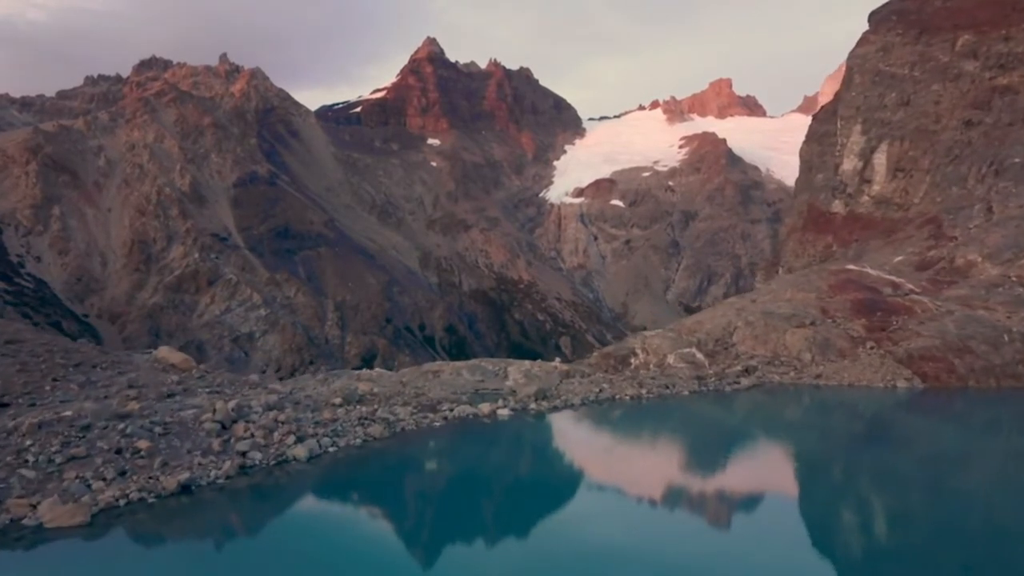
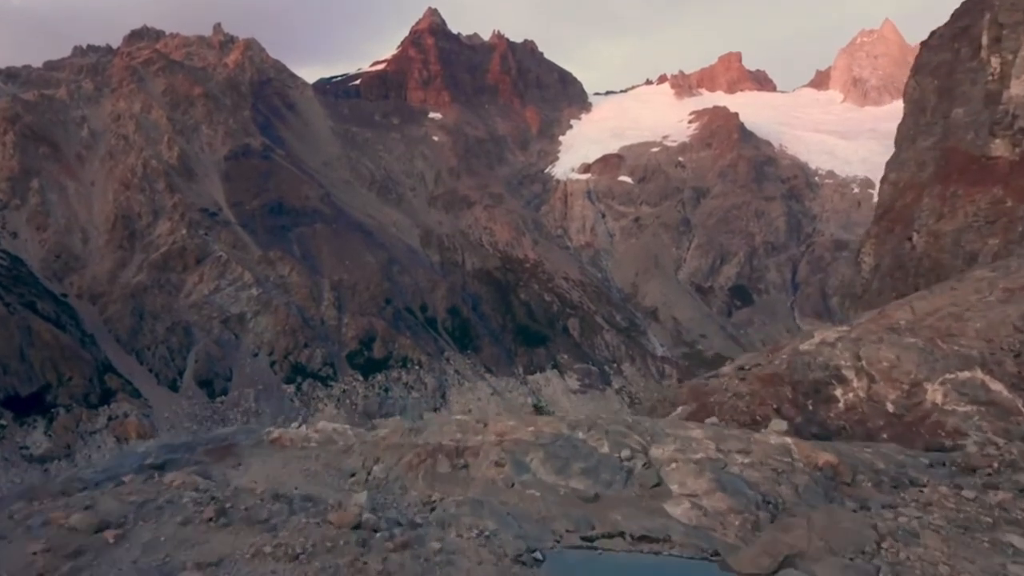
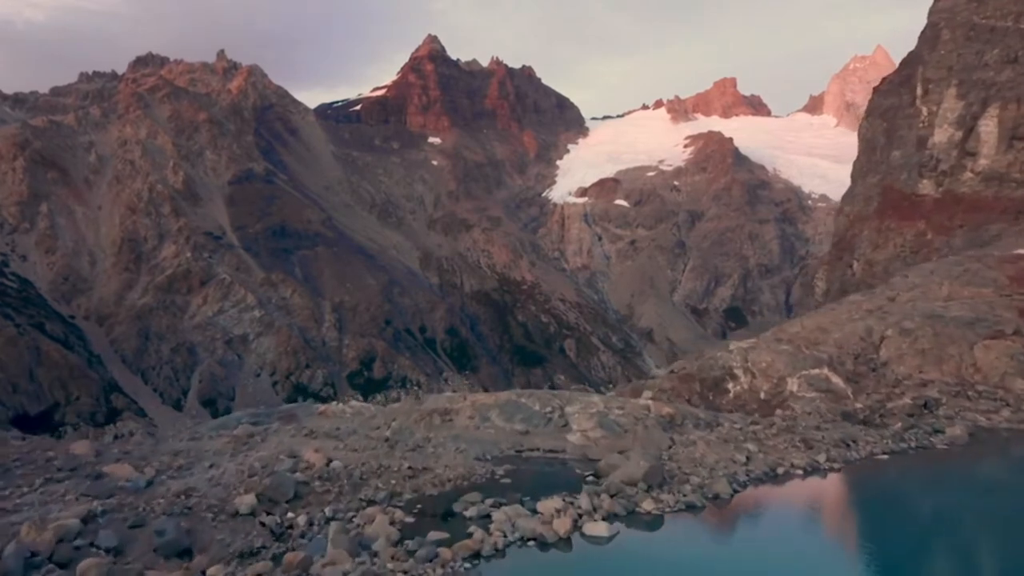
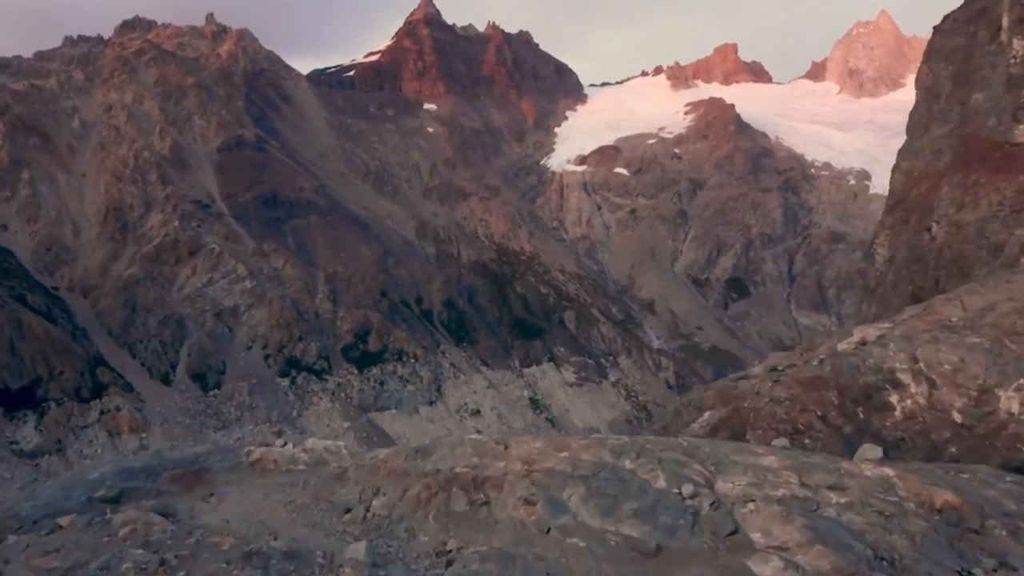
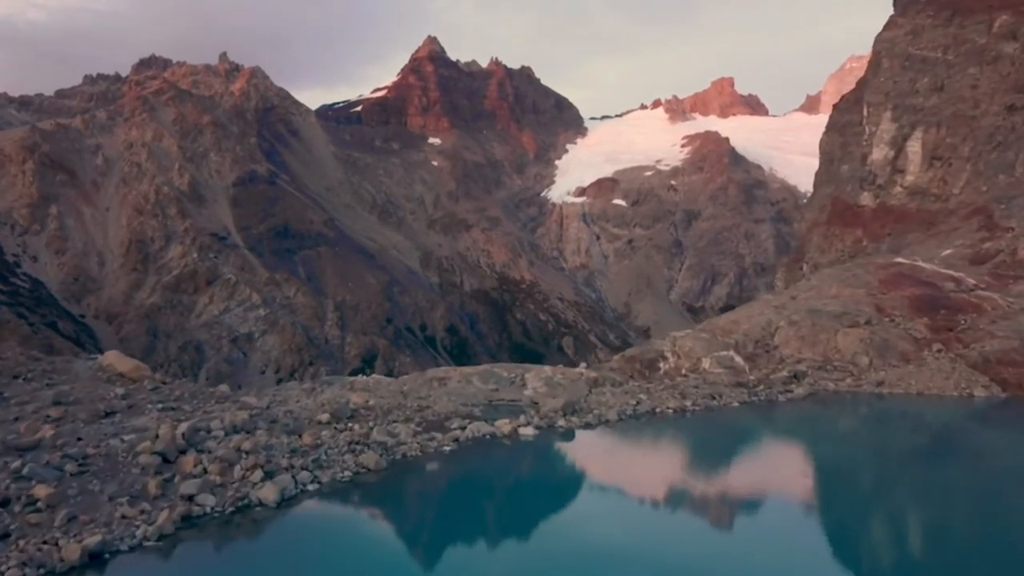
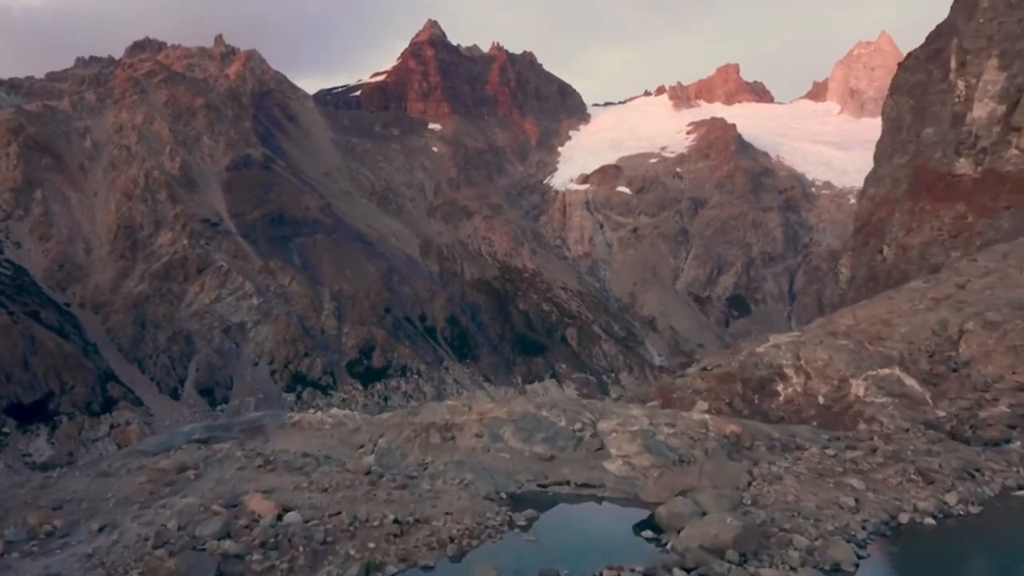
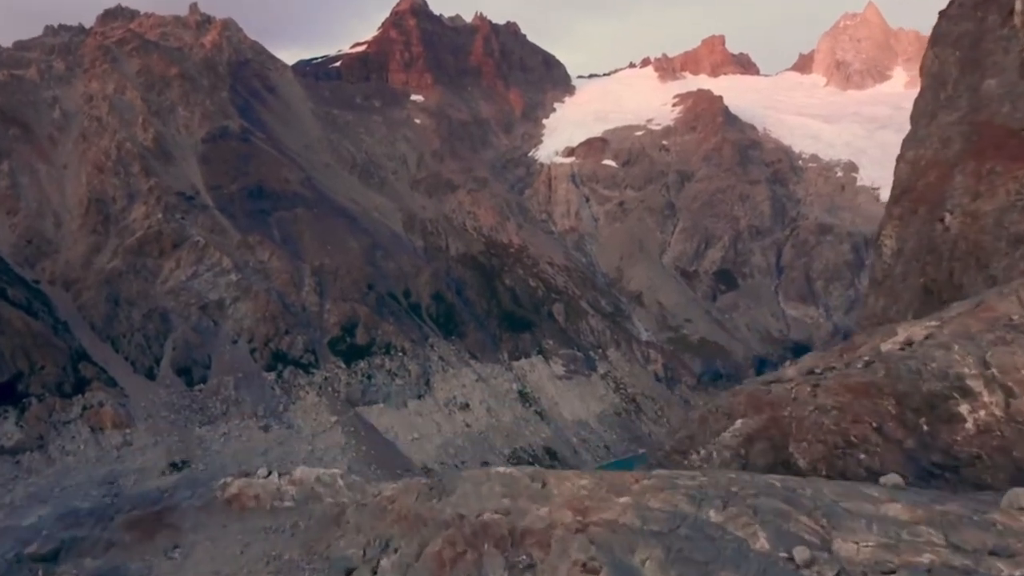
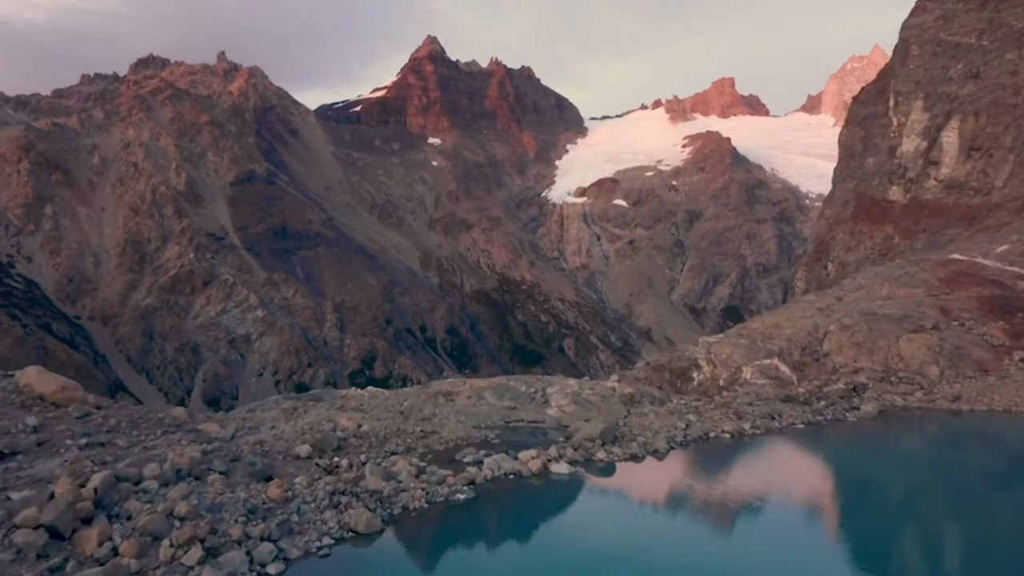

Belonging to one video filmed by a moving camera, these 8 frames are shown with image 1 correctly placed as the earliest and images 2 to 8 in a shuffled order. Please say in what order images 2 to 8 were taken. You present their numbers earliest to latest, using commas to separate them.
5, 8, 3, 6, 2, 4, 7
